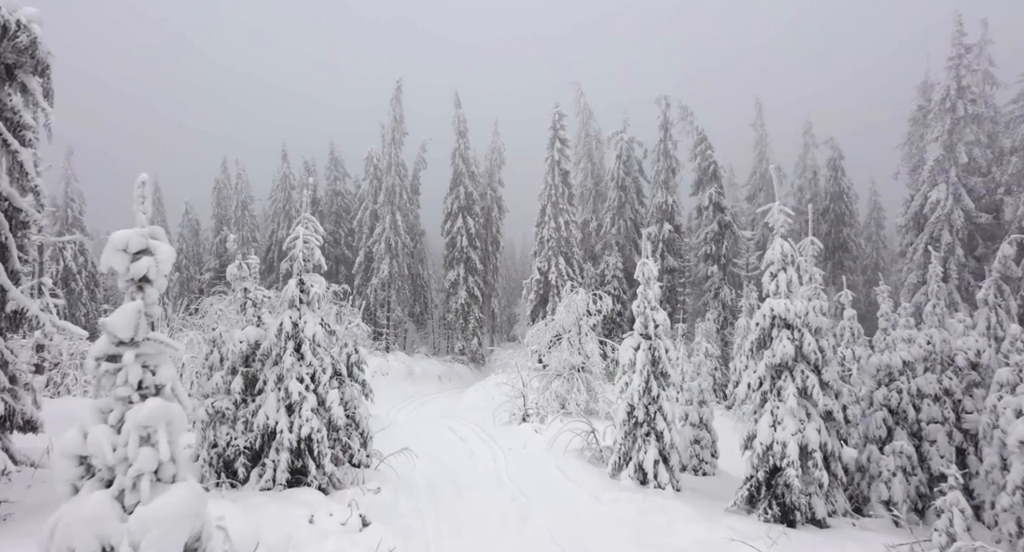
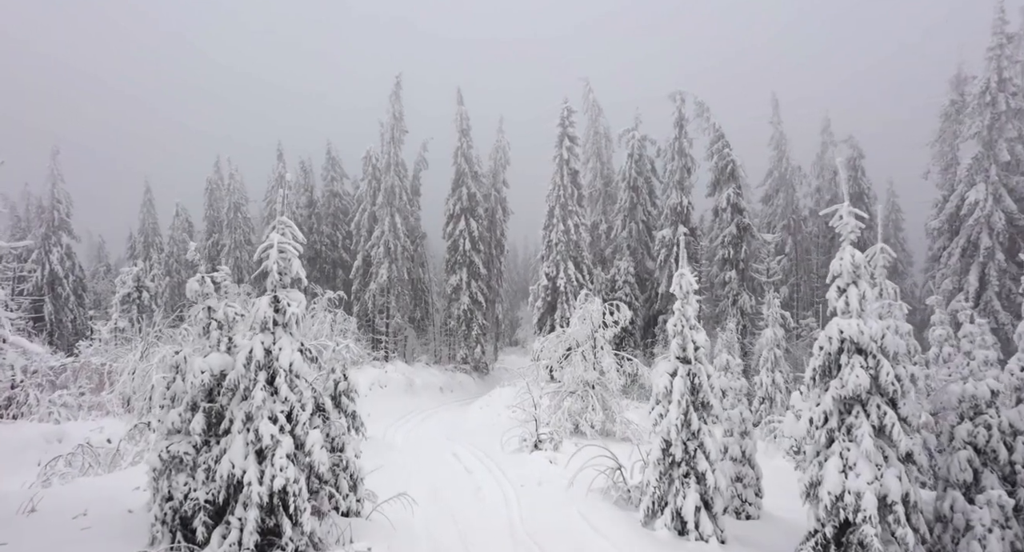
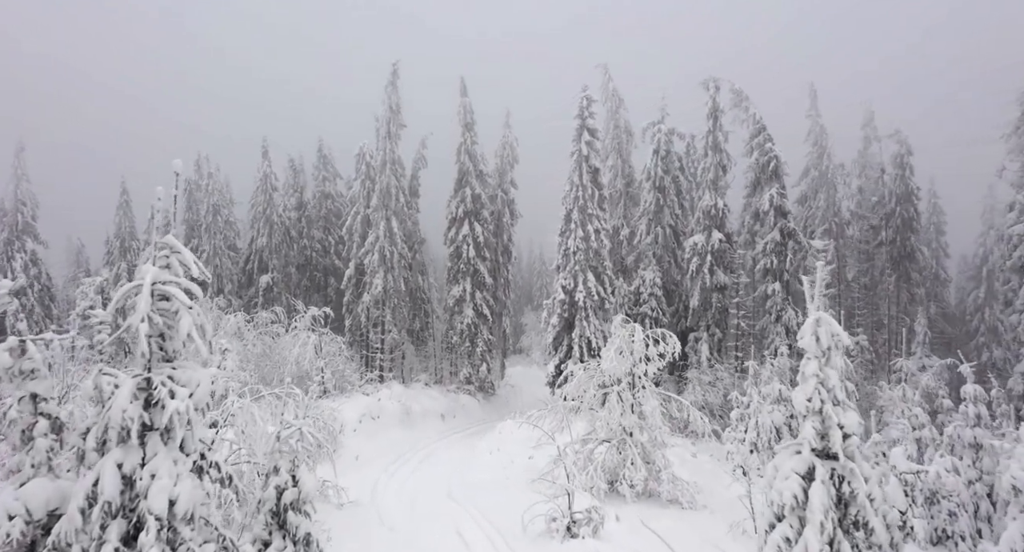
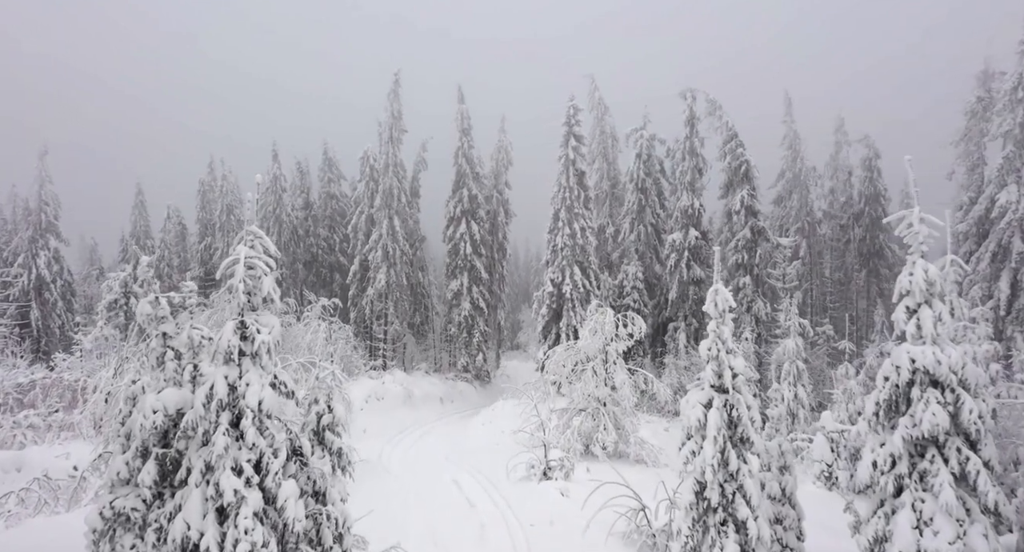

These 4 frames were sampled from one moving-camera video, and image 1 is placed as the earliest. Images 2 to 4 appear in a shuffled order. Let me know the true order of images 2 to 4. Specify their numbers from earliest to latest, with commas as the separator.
2, 4, 3
